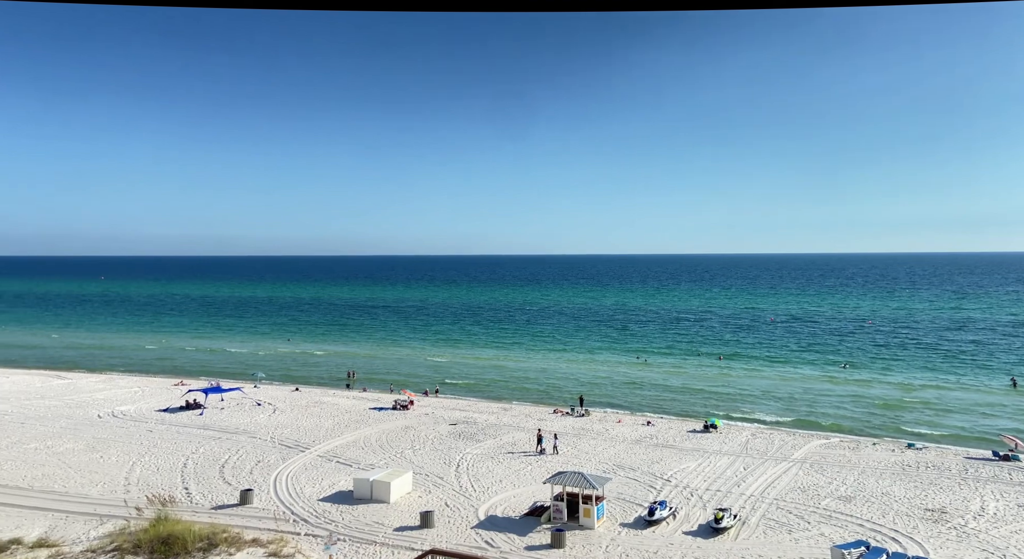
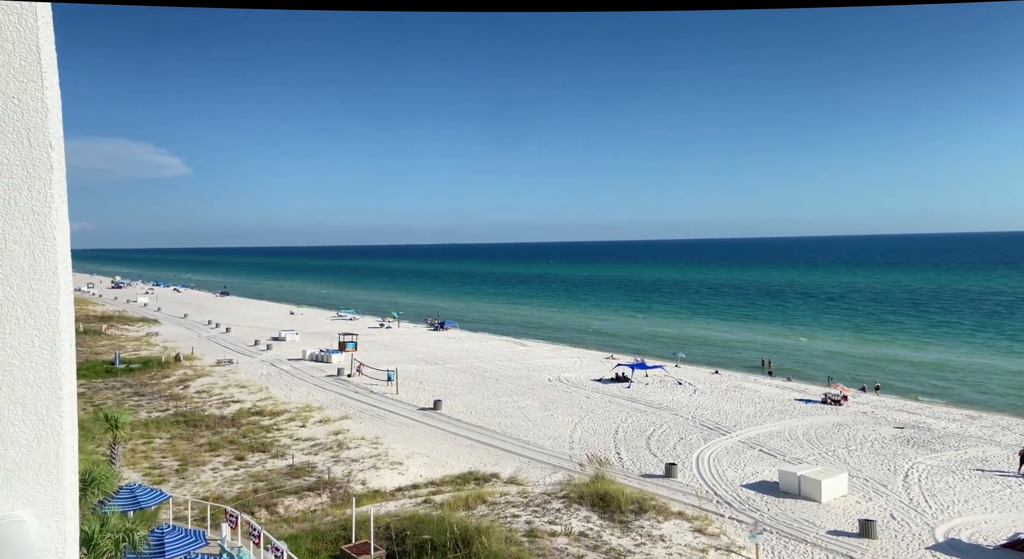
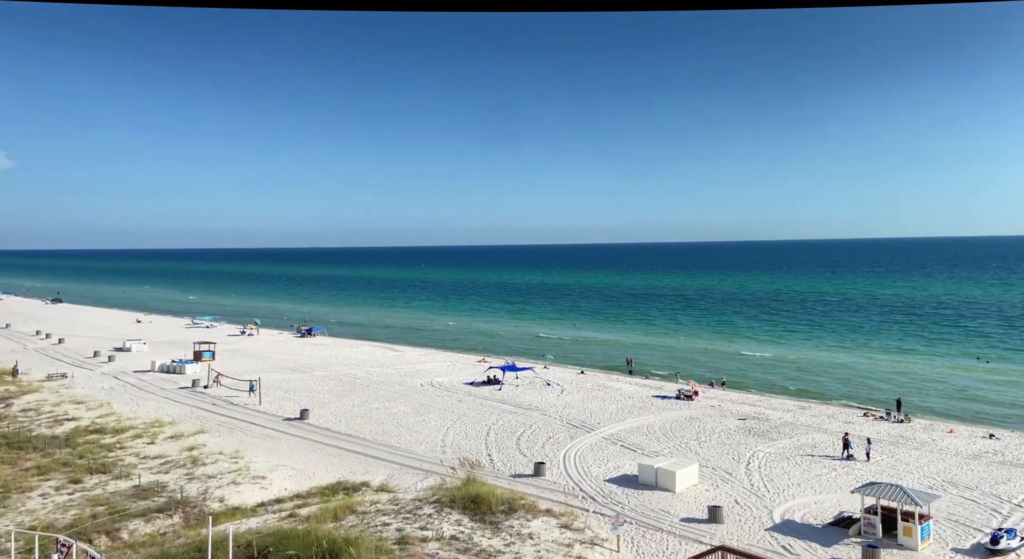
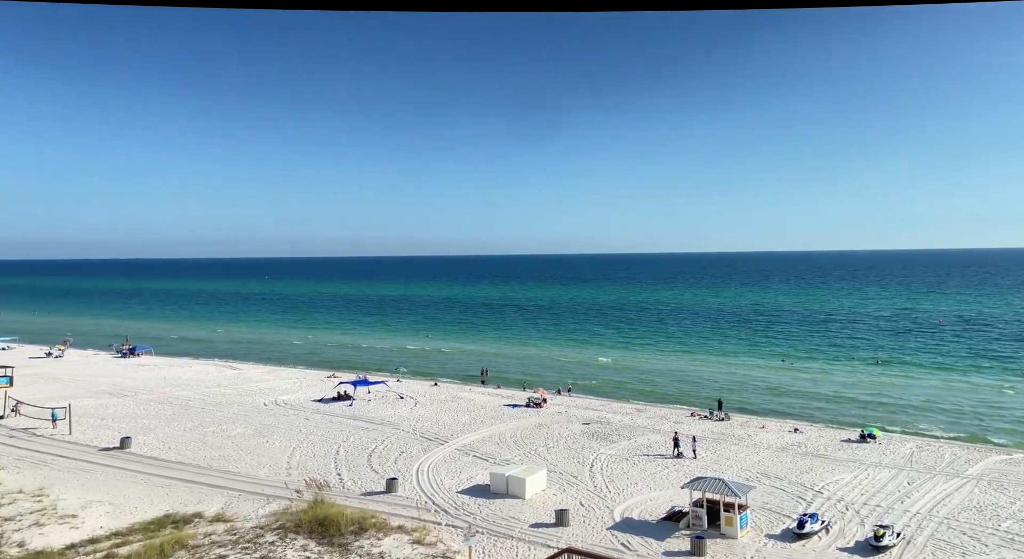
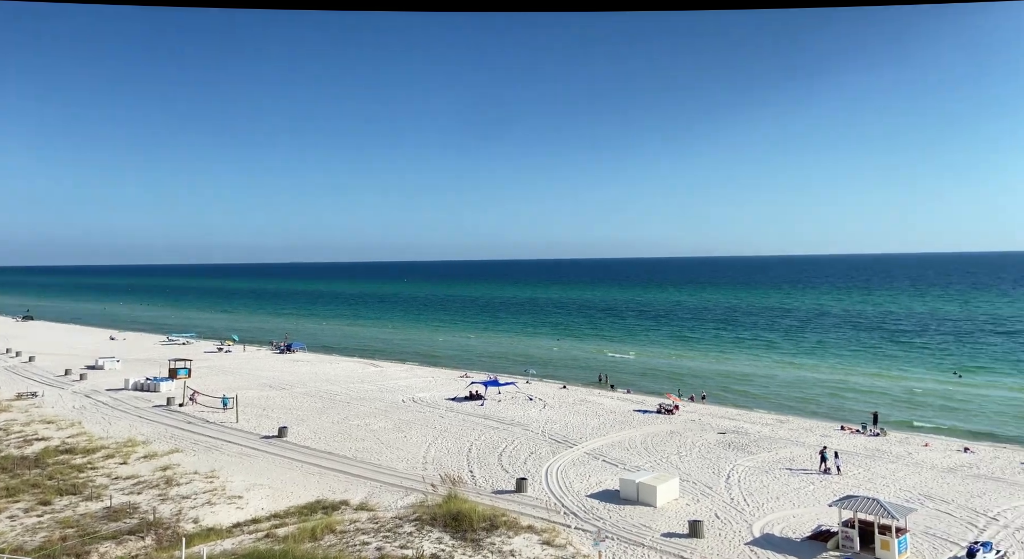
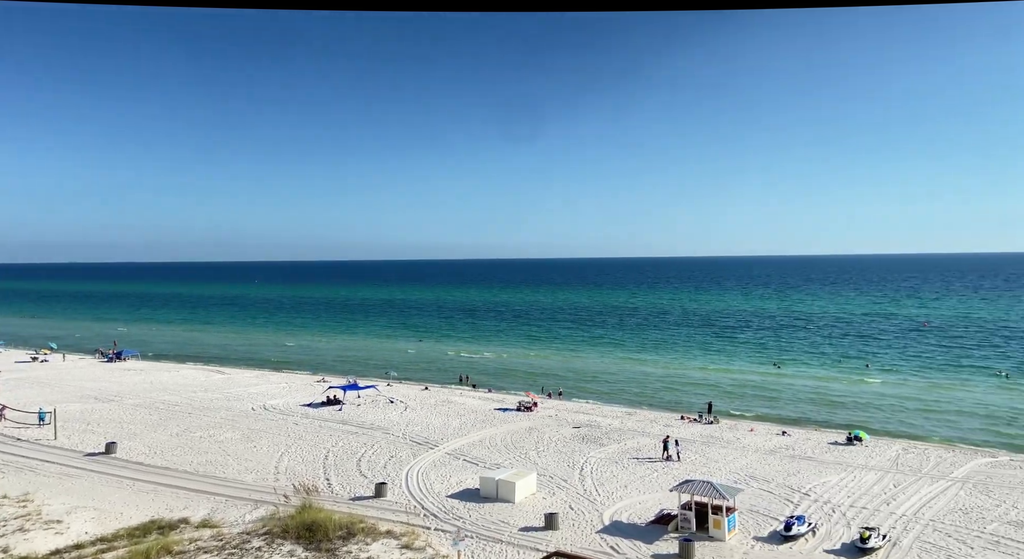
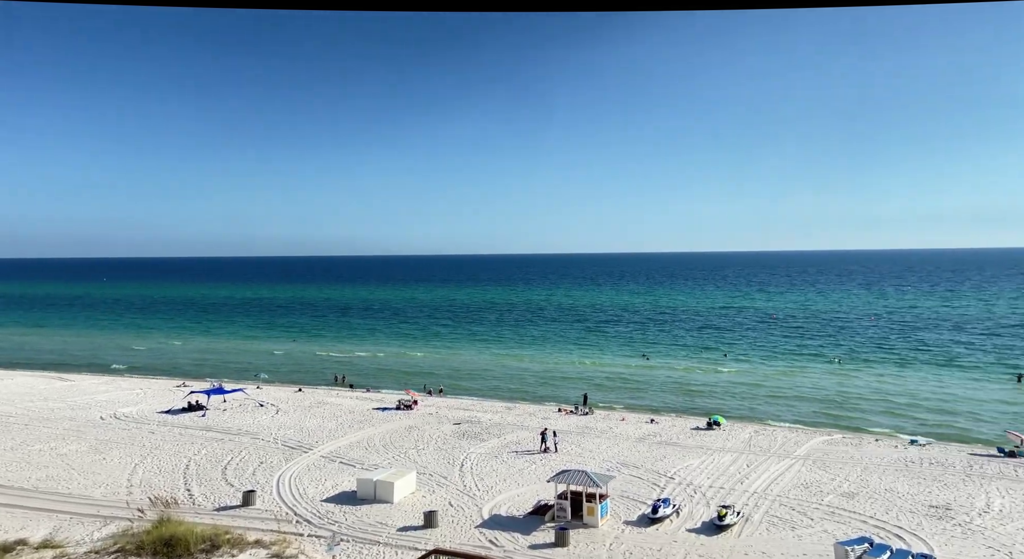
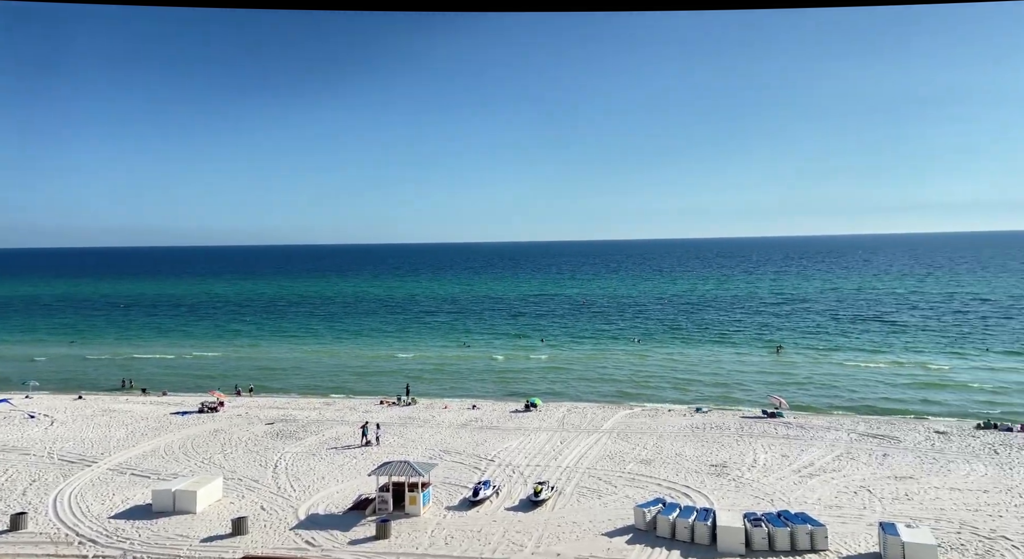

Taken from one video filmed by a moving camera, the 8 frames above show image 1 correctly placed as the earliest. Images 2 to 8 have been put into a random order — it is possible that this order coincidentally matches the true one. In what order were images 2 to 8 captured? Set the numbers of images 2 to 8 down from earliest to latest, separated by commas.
4, 3, 2, 5, 6, 7, 8
